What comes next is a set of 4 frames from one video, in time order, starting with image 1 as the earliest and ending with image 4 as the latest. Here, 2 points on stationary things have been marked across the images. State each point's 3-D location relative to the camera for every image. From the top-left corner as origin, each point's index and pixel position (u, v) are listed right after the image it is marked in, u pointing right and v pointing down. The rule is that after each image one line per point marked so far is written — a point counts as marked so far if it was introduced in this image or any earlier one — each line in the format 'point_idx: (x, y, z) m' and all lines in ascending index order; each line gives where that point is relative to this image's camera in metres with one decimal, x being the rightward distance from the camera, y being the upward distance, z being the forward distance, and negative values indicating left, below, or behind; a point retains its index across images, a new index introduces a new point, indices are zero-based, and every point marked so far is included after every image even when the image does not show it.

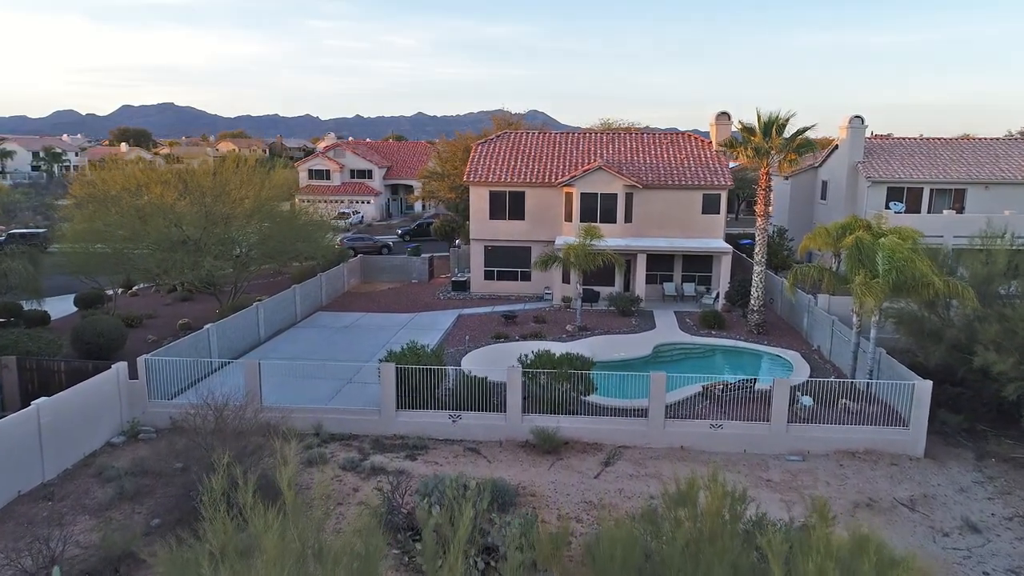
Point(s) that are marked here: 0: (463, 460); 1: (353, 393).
0: (-1.1, -3.8, +14.4) m
1: (-4.1, -2.7, +17.0) m
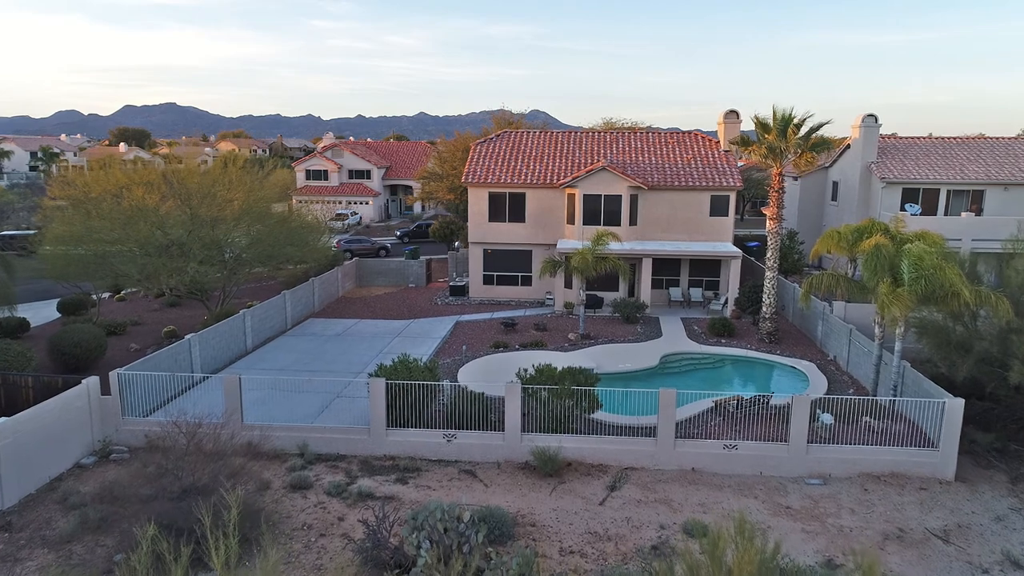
0: (-1.1, -4.0, +13.4) m
1: (-4.1, -2.9, +16.0) m
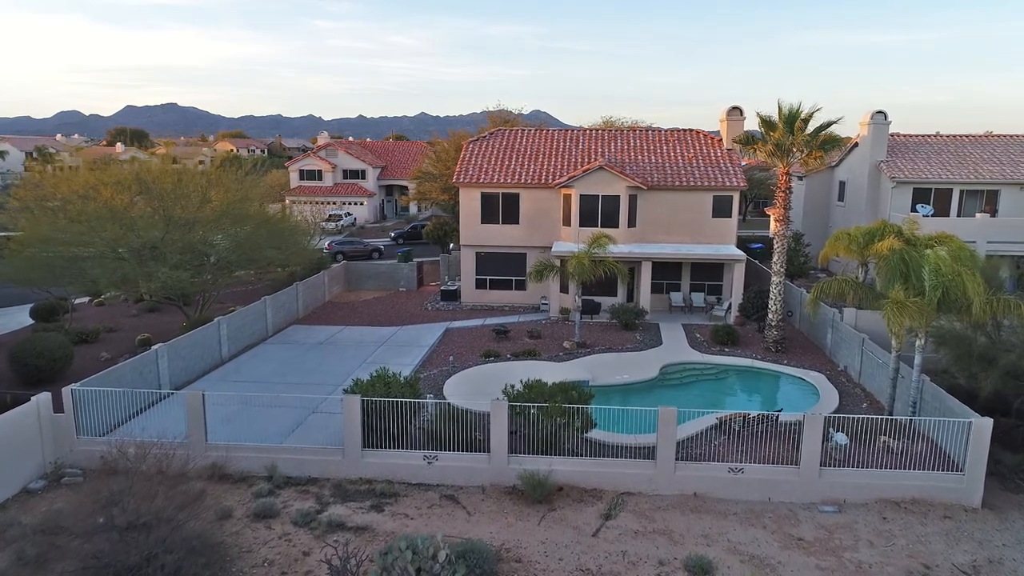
0: (-1.4, -4.2, +12.2) m
1: (-4.4, -3.1, +14.8) m
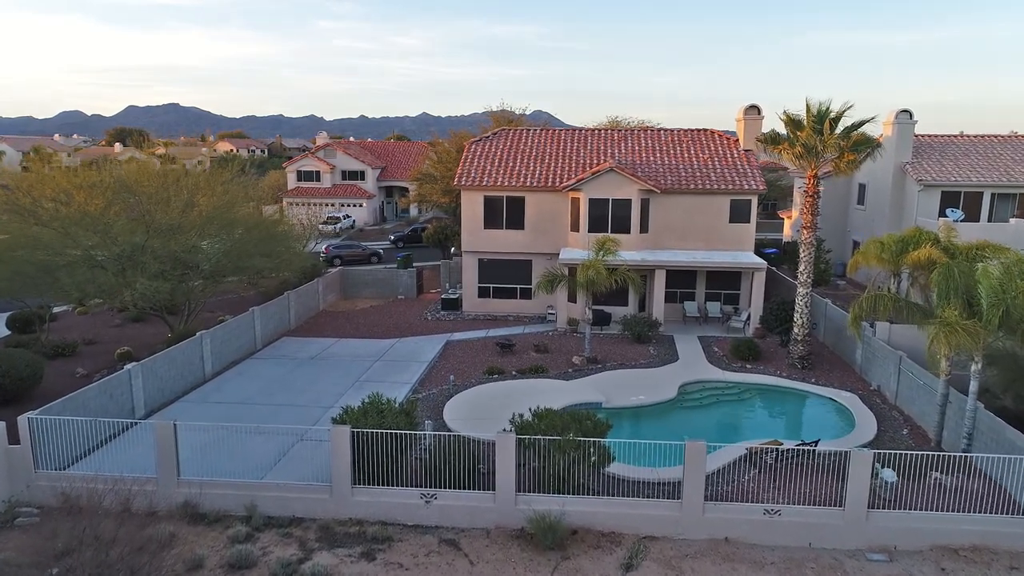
0: (-1.2, -4.5, +10.8) m
1: (-4.3, -3.4, +13.4) m
